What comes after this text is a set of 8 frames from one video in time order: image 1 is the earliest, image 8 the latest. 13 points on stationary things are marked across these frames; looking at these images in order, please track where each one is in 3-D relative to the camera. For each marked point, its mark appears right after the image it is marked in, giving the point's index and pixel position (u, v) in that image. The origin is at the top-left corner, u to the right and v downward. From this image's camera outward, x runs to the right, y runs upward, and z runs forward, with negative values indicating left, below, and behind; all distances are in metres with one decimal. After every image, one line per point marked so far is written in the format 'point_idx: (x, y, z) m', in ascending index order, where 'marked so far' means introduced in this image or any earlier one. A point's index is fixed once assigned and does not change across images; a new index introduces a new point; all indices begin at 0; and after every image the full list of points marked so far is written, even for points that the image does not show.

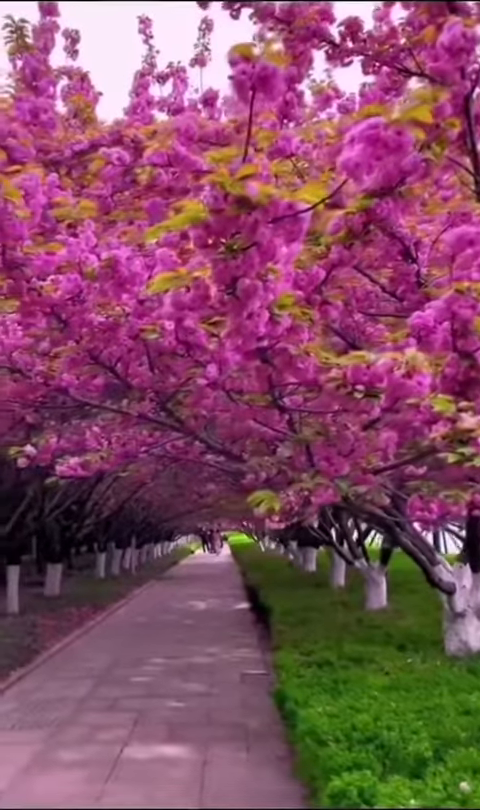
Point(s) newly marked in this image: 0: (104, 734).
0: (-1.6, -3.8, +9.4) m
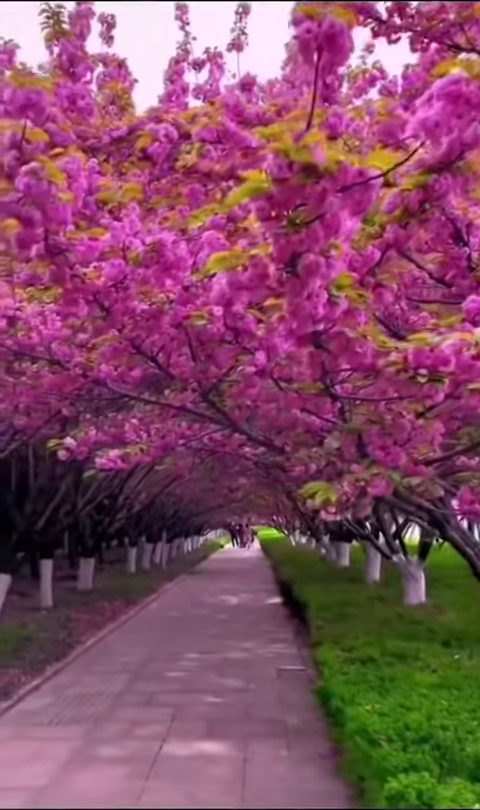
0: (-1.1, -3.7, +9.3) m
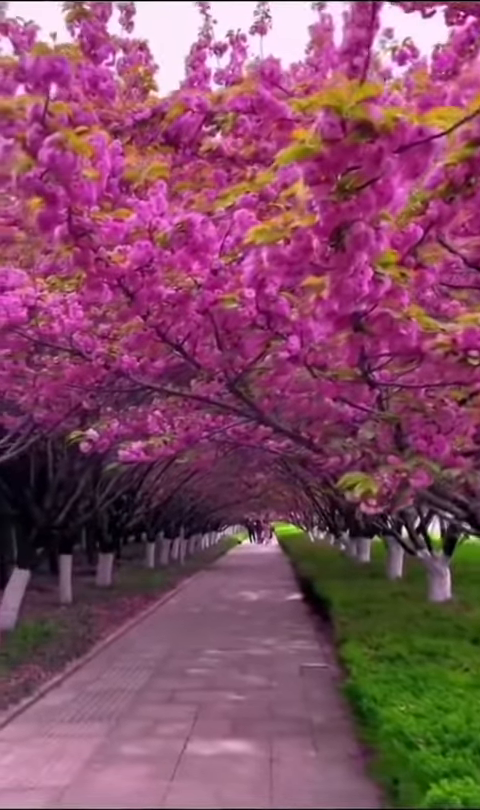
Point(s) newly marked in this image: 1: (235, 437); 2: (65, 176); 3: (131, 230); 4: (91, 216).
0: (-0.8, -3.6, +9.2) m
1: (0.0, -0.3, +8.9) m
2: (-0.8, +1.0, +3.8) m
3: (-0.6, +1.0, +4.5) m
4: (-0.8, +1.0, +4.2) m
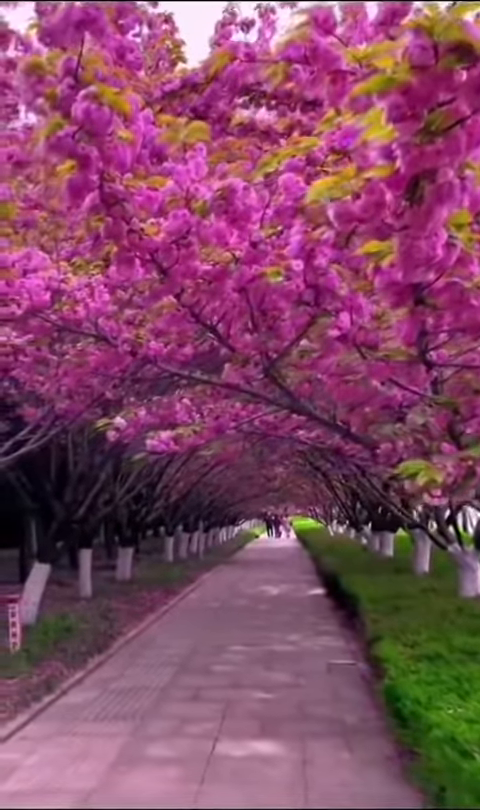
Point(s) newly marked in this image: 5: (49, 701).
0: (-0.5, -3.5, +8.9) m
1: (+0.3, -0.2, +8.6) m
2: (-0.6, +1.1, +3.5) m
3: (-0.4, +1.0, +4.2) m
4: (-0.6, +1.0, +3.9) m
5: (-2.4, -3.7, +10.3) m
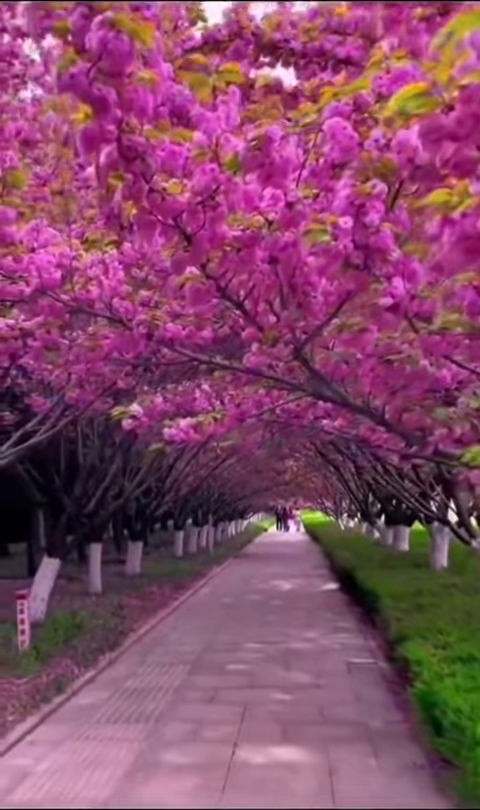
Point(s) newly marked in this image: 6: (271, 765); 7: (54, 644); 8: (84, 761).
0: (-0.3, -3.4, +8.5) m
1: (+0.5, -0.1, +8.1) m
2: (-0.4, +1.2, +3.0) m
3: (-0.2, +1.1, +3.7) m
4: (-0.4, +1.1, +3.5) m
5: (-2.1, -3.5, +9.9) m
6: (+0.3, -3.2, +7.3) m
7: (-2.8, -3.6, +12.6) m
8: (-1.4, -3.3, +7.6) m
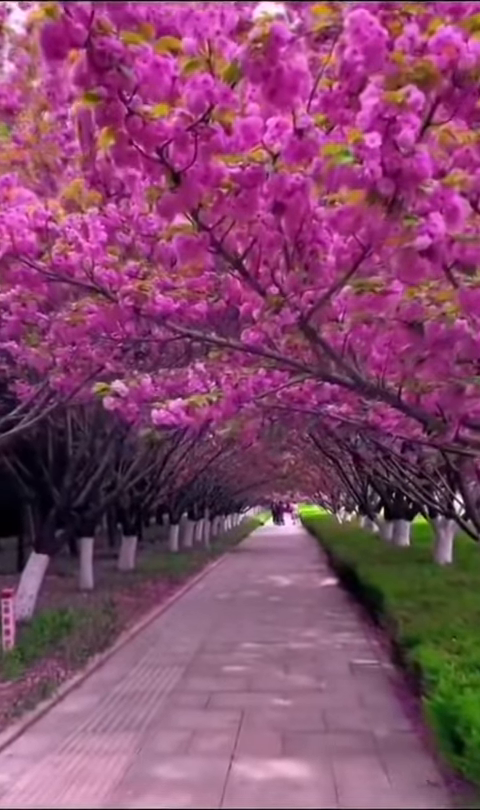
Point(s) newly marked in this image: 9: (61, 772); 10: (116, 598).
0: (-0.3, -3.2, +7.8) m
1: (+0.4, 0.0, +7.5) m
2: (-0.4, +1.3, +2.3) m
3: (-0.2, +1.2, +3.0) m
4: (-0.4, +1.2, +2.8) m
5: (-2.2, -3.4, +9.2) m
6: (+0.3, -3.0, +6.7) m
7: (-2.9, -3.5, +12.0) m
8: (-1.5, -3.1, +7.0) m
9: (-1.5, -3.2, +7.1) m
10: (-2.6, -4.0, +17.3) m
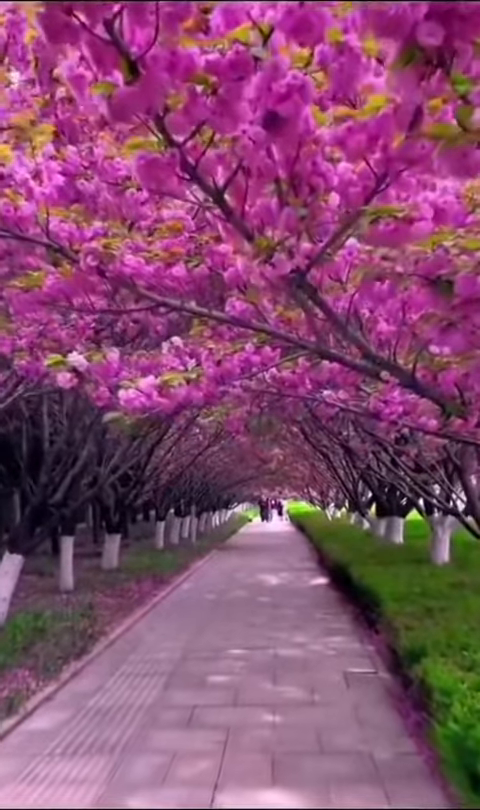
0: (-0.5, -3.1, +7.0) m
1: (+0.3, +0.2, +6.6) m
2: (-0.5, +1.4, +1.5) m
3: (-0.3, +1.3, +2.2) m
4: (-0.5, +1.3, +1.9) m
5: (-2.3, -3.3, +8.4) m
6: (+0.1, -2.9, +5.8) m
7: (-3.1, -3.3, +11.1) m
8: (-1.6, -3.0, +6.1) m
9: (-1.7, -3.0, +6.2) m
10: (-2.9, -3.9, +16.5) m
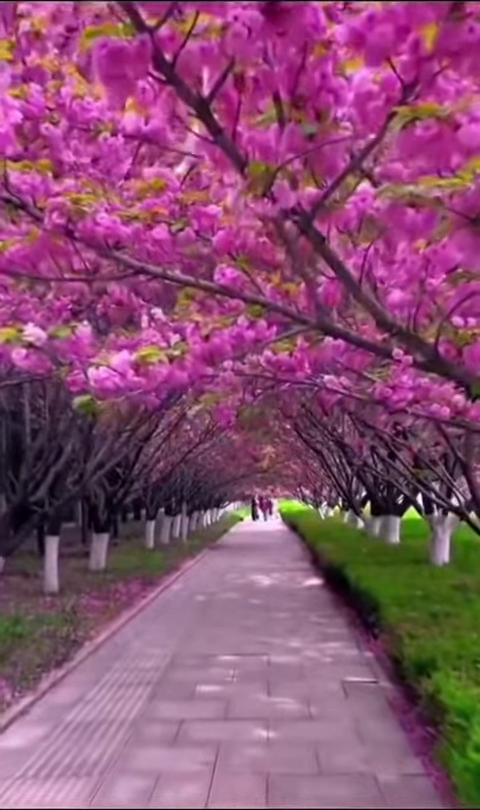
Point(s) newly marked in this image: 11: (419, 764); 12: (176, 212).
0: (-0.5, -3.0, +6.3) m
1: (+0.3, +0.3, +6.0) m
2: (-0.5, +1.5, +0.8) m
3: (-0.3, +1.4, +1.5) m
4: (-0.5, +1.4, +1.3) m
5: (-2.4, -3.2, +7.7) m
6: (+0.1, -2.8, +5.2) m
7: (-3.2, -3.2, +10.4) m
8: (-1.6, -2.9, +5.4) m
9: (-1.7, -2.9, +5.6) m
10: (-3.0, -3.8, +15.8) m
11: (+1.5, -3.0, +7.0) m
12: (-0.4, +1.1, +4.7) m
